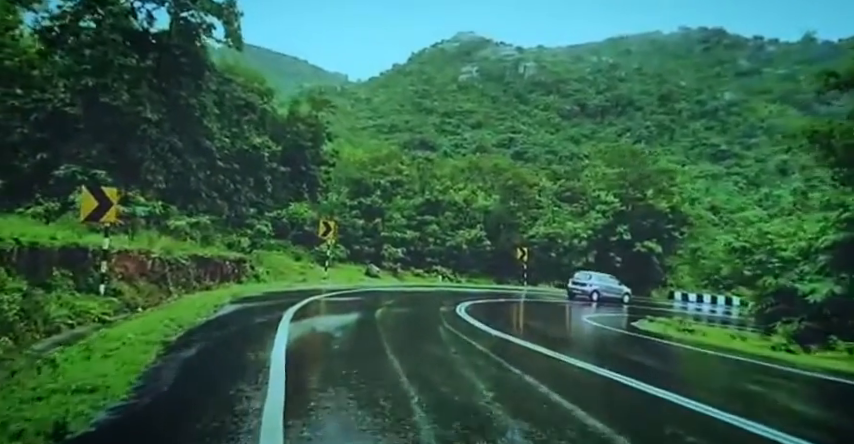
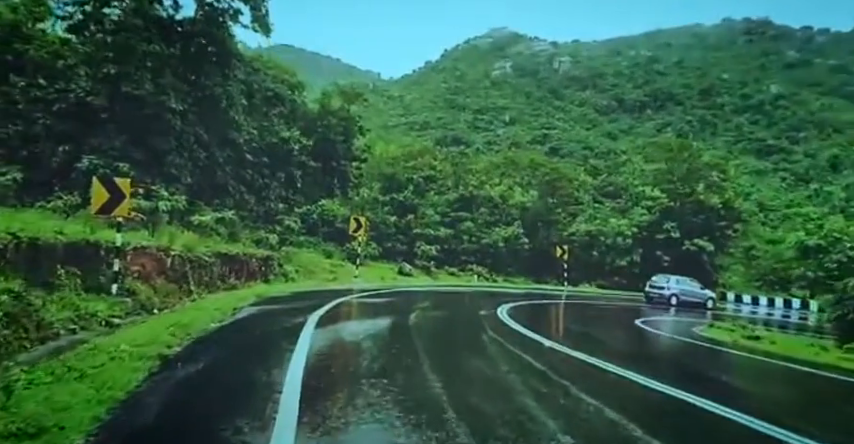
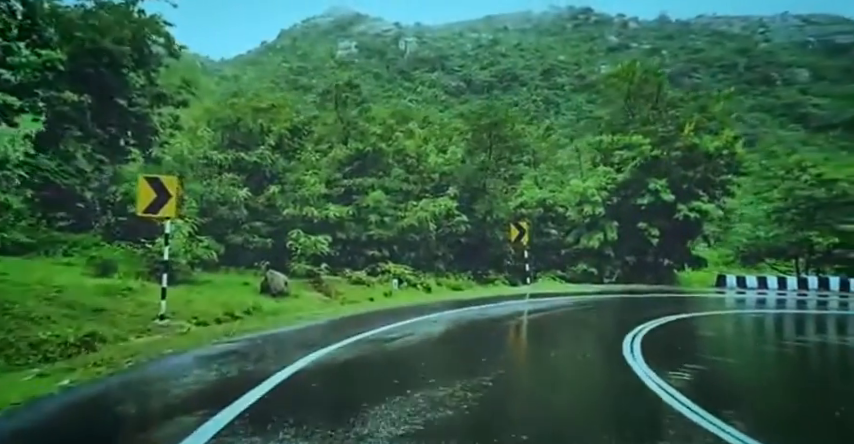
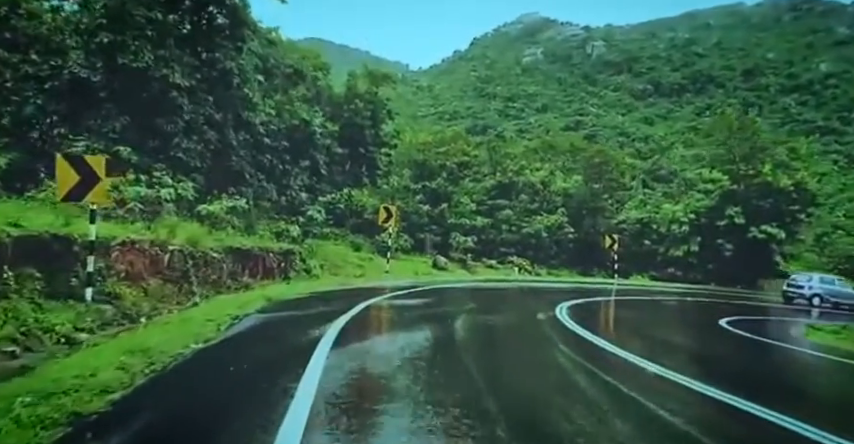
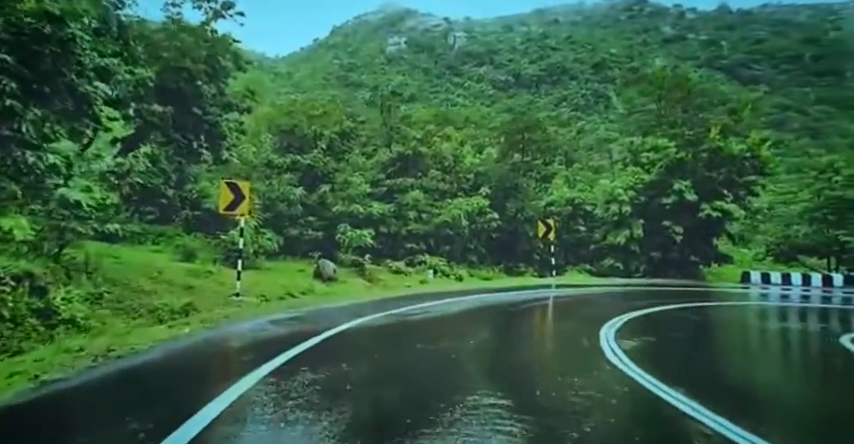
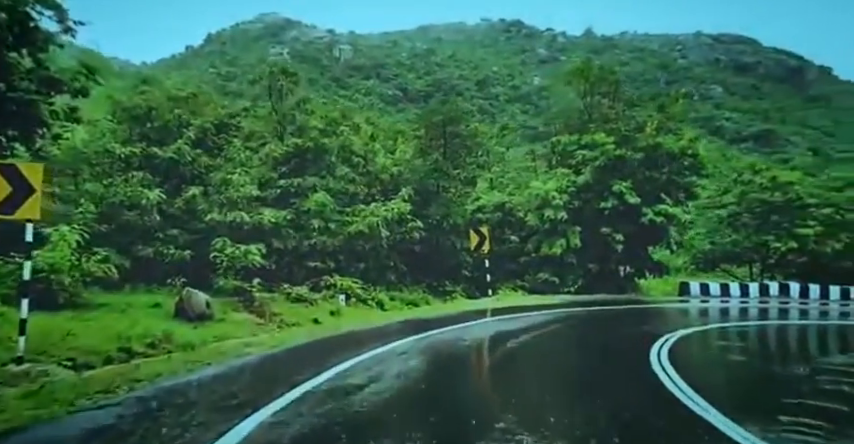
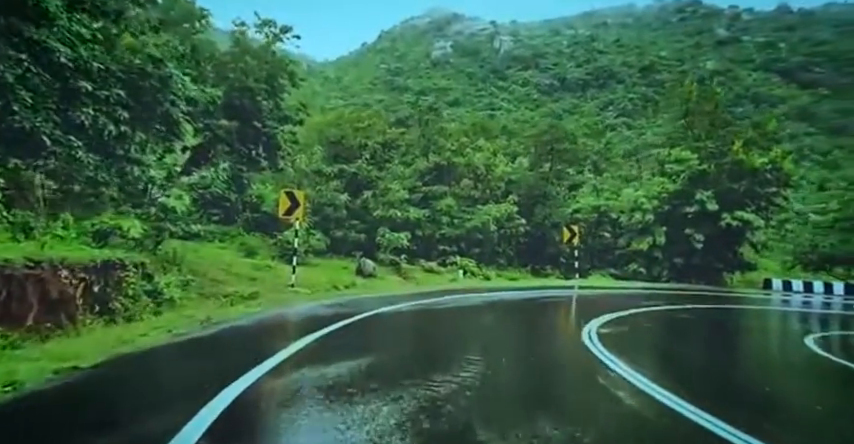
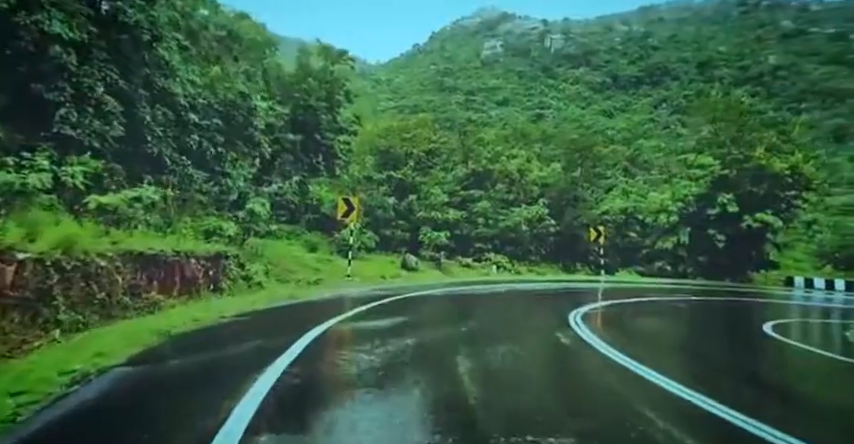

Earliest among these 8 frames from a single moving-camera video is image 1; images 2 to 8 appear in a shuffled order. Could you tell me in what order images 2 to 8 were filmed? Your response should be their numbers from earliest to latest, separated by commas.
2, 4, 8, 7, 5, 3, 6
